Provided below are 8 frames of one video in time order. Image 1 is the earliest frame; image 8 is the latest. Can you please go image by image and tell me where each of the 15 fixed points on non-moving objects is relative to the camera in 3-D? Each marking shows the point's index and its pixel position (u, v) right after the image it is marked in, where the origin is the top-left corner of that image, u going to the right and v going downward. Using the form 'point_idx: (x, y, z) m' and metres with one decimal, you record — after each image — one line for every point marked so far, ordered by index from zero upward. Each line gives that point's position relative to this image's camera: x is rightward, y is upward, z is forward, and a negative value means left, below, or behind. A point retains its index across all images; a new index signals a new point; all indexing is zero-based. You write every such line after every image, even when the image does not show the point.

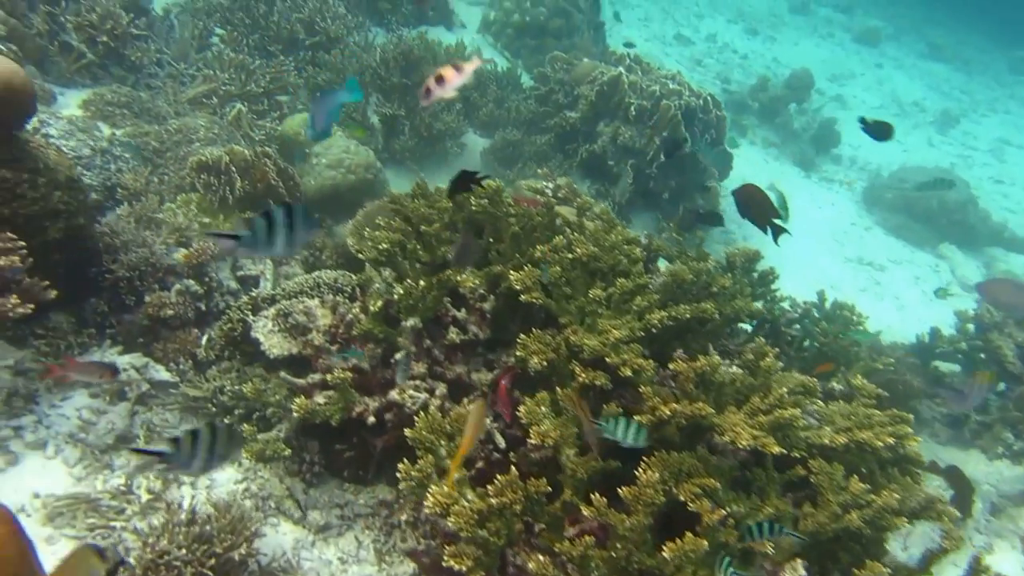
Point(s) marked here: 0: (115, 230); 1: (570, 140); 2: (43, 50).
0: (-2.5, +0.4, +4.7) m
1: (+0.6, +1.6, +7.6) m
2: (-4.0, +2.0, +6.2) m
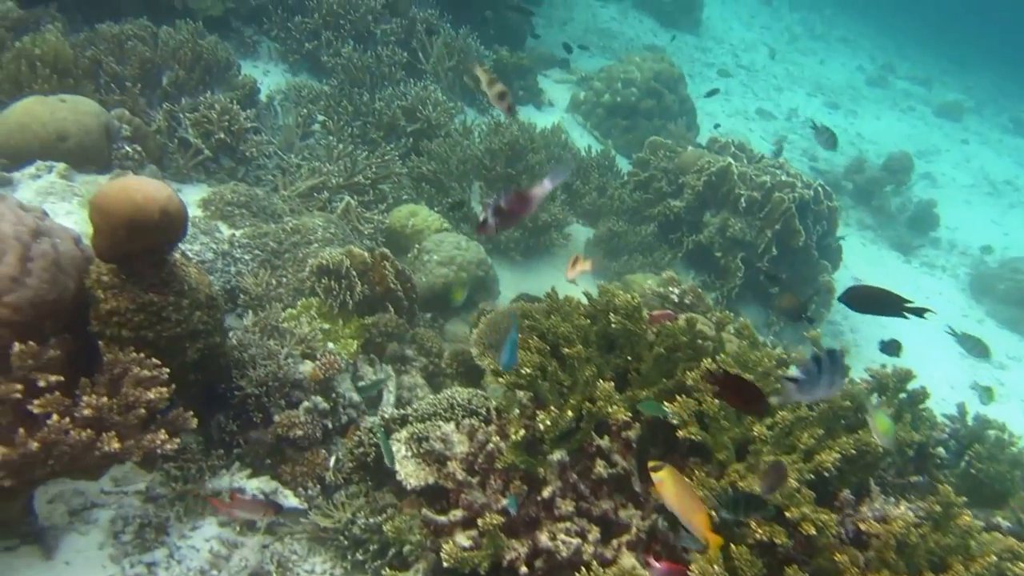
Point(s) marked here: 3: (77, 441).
0: (-1.7, -0.3, +4.5) m
1: (+1.6, +0.6, +7.4) m
2: (-3.0, +1.2, +6.3) m
3: (-1.9, -0.6, +3.2) m
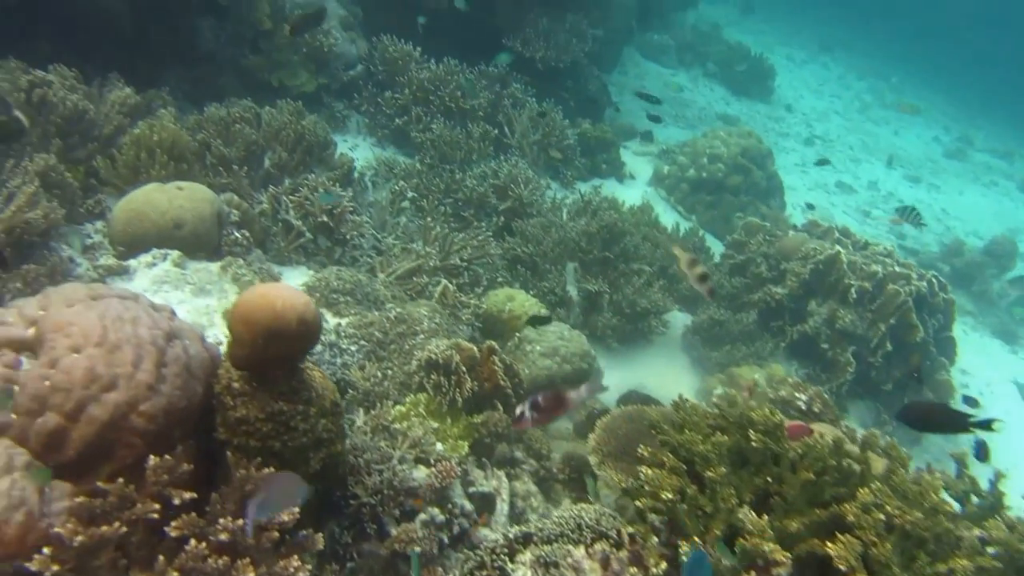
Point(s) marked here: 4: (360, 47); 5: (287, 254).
0: (-0.9, -1.0, +4.4) m
1: (+2.6, -0.3, +7.1) m
2: (-2.1, +0.5, +6.2) m
3: (-1.2, -1.2, +3.0) m
4: (-1.9, +3.1, +9.2) m
5: (-2.0, +0.3, +6.3) m
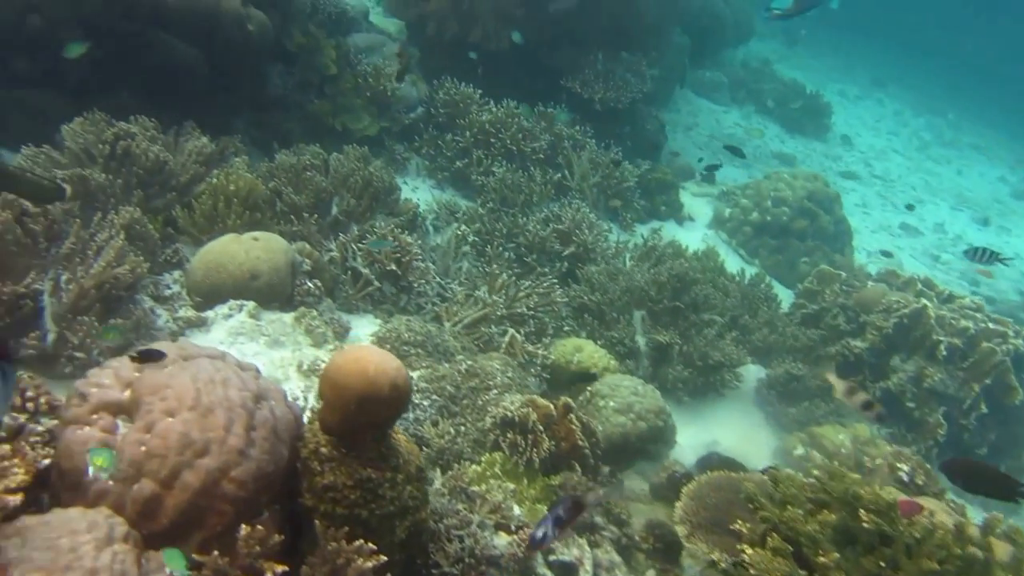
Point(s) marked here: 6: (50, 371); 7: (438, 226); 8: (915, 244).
0: (-0.4, -1.3, +4.2) m
1: (+3.2, -0.8, +6.8) m
2: (-1.5, +0.1, +6.2) m
3: (-0.8, -1.5, +2.9) m
4: (-1.2, +2.5, +9.3) m
5: (-1.4, -0.1, +6.2) m
6: (-2.8, -0.5, +4.5) m
7: (-0.8, +0.7, +7.9) m
8: (+6.3, +0.7, +11.5) m
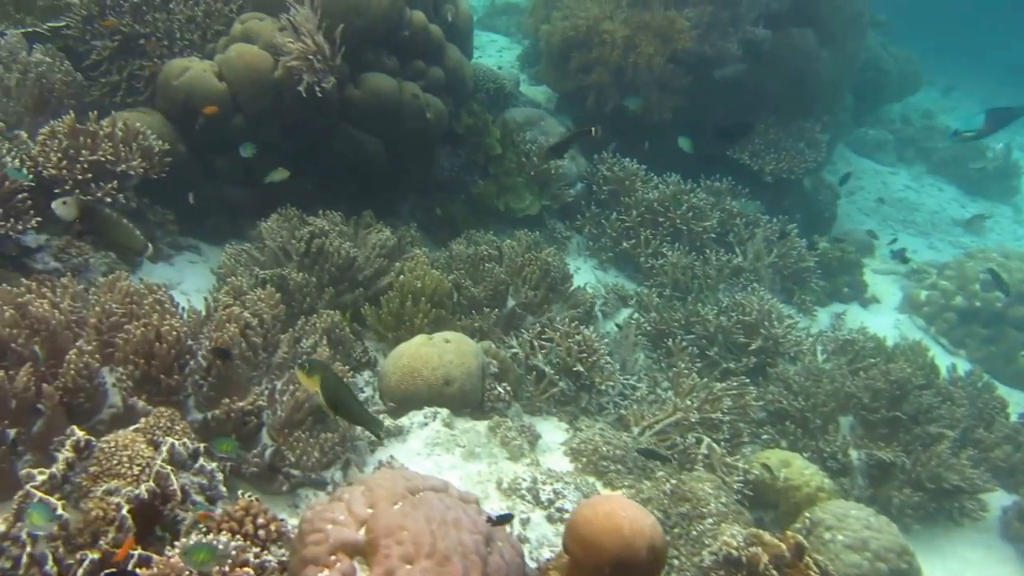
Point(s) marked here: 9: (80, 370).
0: (+0.9, -2.0, +3.7) m
1: (+4.8, -1.7, +5.8) m
2: (+0.1, -0.7, +5.9) m
3: (+0.3, -2.1, +2.4) m
4: (+0.9, +1.5, +9.1) m
5: (+0.2, -0.9, +5.9) m
6: (-1.5, -1.2, +4.4) m
7: (+1.0, -0.3, +7.5) m
8: (+8.6, -0.5, +10.0) m
9: (-2.4, -0.5, +4.0) m
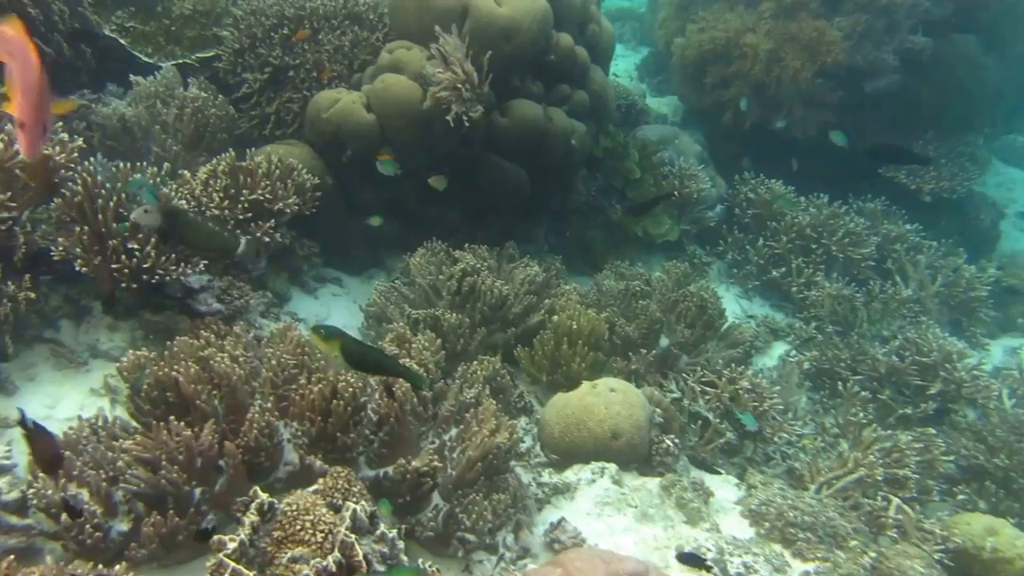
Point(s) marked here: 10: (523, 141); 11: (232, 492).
0: (+1.8, -2.3, +3.2) m
1: (+6.0, -2.0, +4.9) m
2: (+1.3, -1.0, +5.5) m
3: (+1.1, -2.4, +2.0) m
4: (+2.5, +1.2, +8.5) m
5: (+1.4, -1.3, +5.5) m
6: (-0.4, -1.5, +4.1) m
7: (+2.4, -0.6, +7.0) m
8: (+10.2, -0.9, +8.7) m
9: (-1.3, -0.8, +3.9) m
10: (+0.1, +1.3, +6.4) m
11: (-1.5, -1.1, +3.9) m
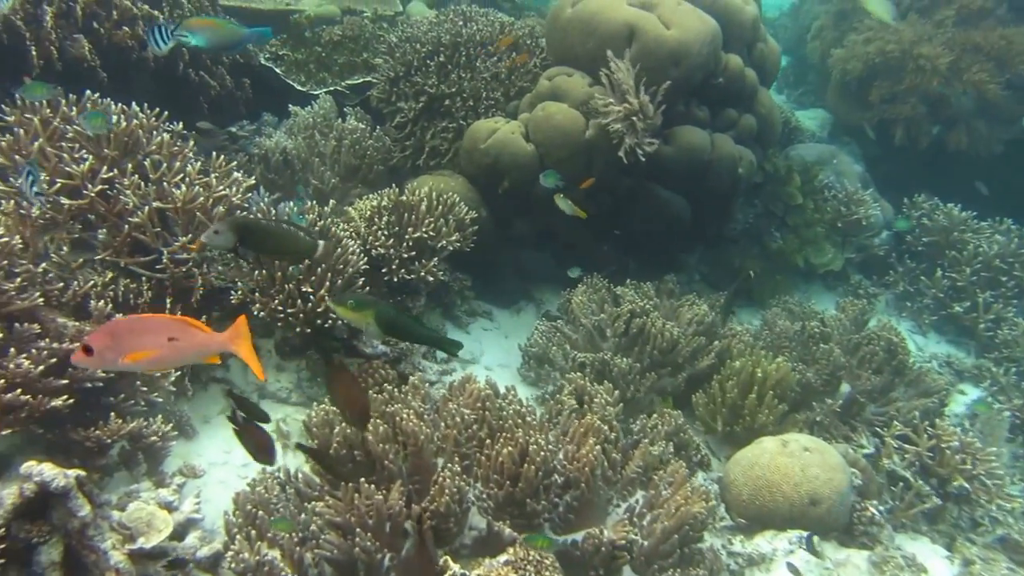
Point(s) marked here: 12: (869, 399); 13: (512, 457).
0: (+2.8, -2.6, +2.6) m
1: (+7.1, -2.4, +3.7) m
2: (+2.5, -1.4, +4.9) m
3: (+1.9, -2.7, +1.5) m
4: (+4.1, +0.8, +7.8) m
5: (+2.6, -1.6, +4.9) m
6: (+0.7, -1.8, +3.8) m
7: (+3.8, -0.9, +6.3) m
8: (+11.7, -1.3, +7.1) m
9: (-0.3, -1.0, +3.7) m
10: (+1.4, +1.0, +6.0) m
11: (-0.5, -1.4, +3.7) m
12: (+2.7, -0.9, +5.6) m
13: (0.0, -0.9, +3.8) m
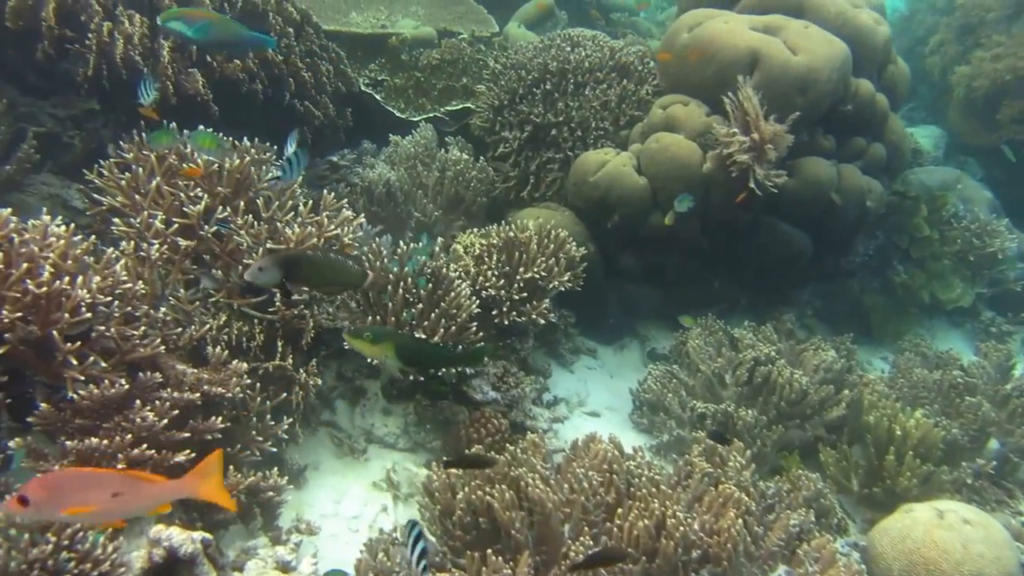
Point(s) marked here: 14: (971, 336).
0: (+3.3, -2.9, +2.1) m
1: (+7.7, -2.7, +2.8) m
2: (+3.3, -1.7, +4.4) m
3: (+2.4, -3.0, +1.0) m
4: (+5.1, +0.5, +7.2) m
5: (+3.4, -1.9, +4.3) m
6: (+1.3, -2.1, +3.4) m
7: (+4.7, -1.3, +5.7) m
8: (+12.6, -1.7, +5.7) m
9: (+0.3, -1.3, +3.4) m
10: (+2.3, +0.6, +5.6) m
11: (+0.2, -1.6, +3.4) m
12: (+3.5, -1.2, +5.0) m
13: (+0.7, -1.2, +3.5) m
14: (+4.4, -0.3, +7.0) m
